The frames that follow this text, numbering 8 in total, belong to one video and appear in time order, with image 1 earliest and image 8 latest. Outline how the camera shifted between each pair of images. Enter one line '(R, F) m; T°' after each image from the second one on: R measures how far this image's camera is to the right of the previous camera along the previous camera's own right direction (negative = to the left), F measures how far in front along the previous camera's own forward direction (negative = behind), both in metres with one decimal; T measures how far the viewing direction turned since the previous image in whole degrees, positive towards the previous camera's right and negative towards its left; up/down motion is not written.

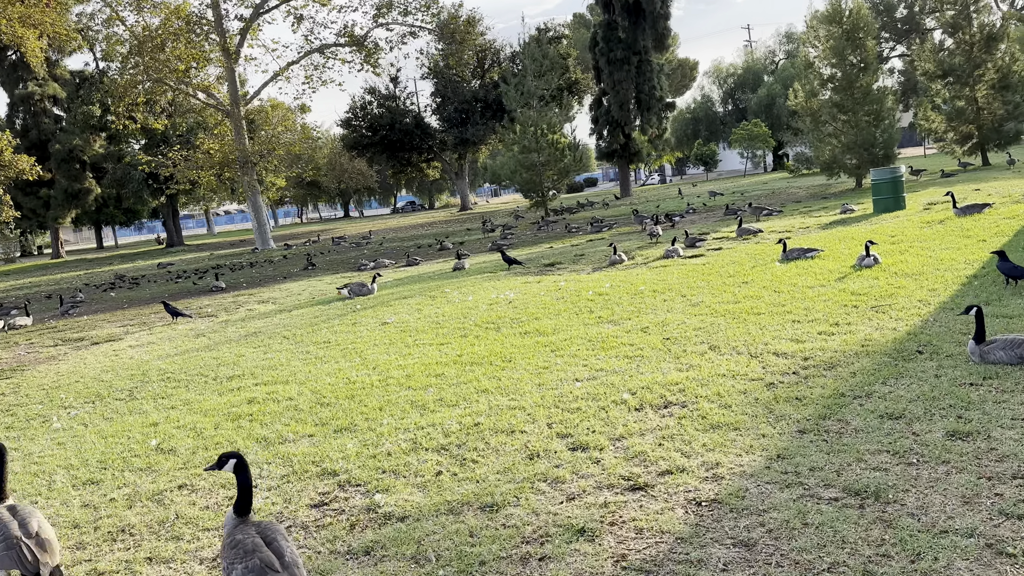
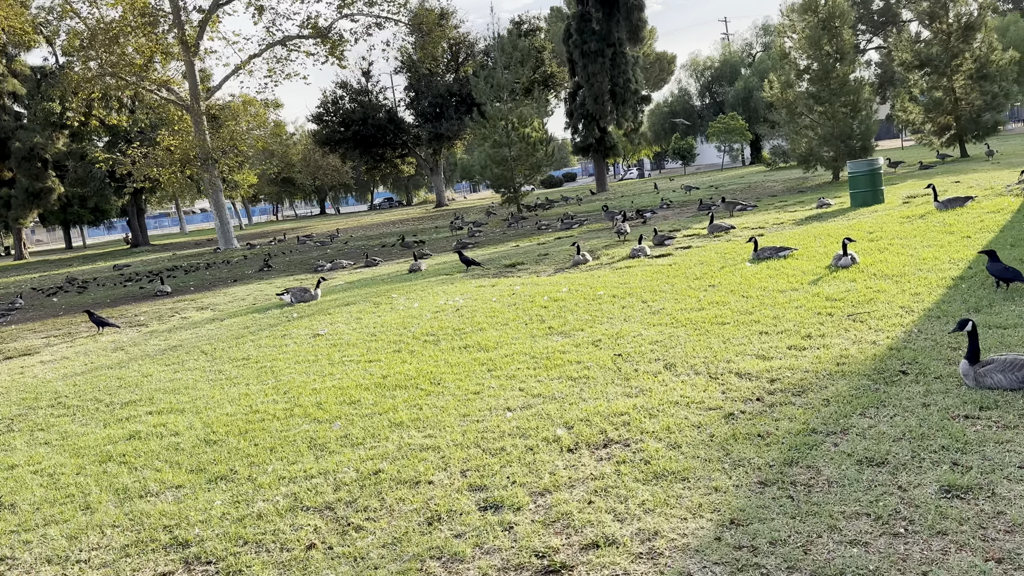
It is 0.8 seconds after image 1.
(+0.5, +1.0) m; +1°
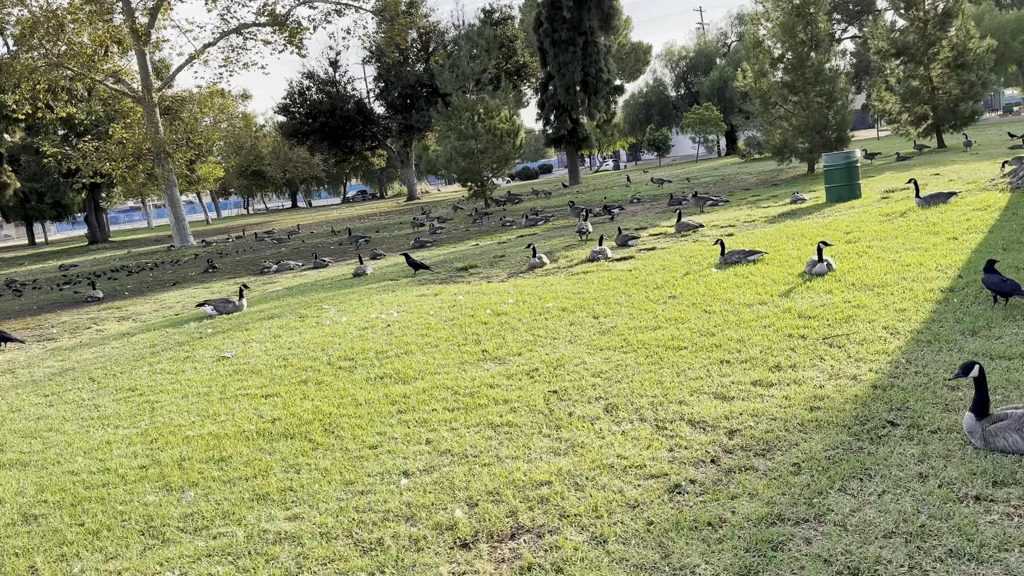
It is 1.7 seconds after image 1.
(+0.5, +1.1) m; +1°
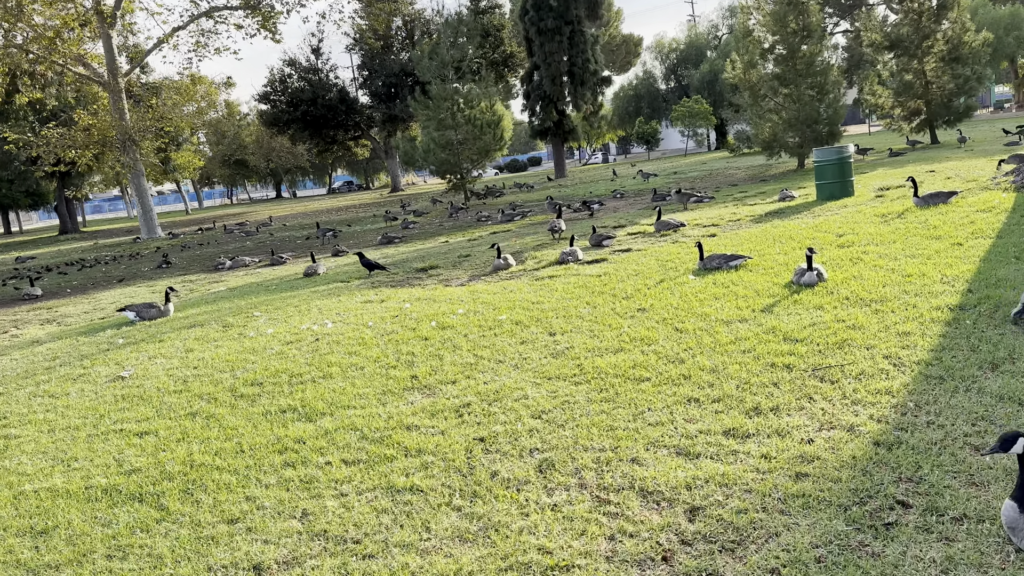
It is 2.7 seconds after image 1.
(+0.4, +1.1) m; +1°
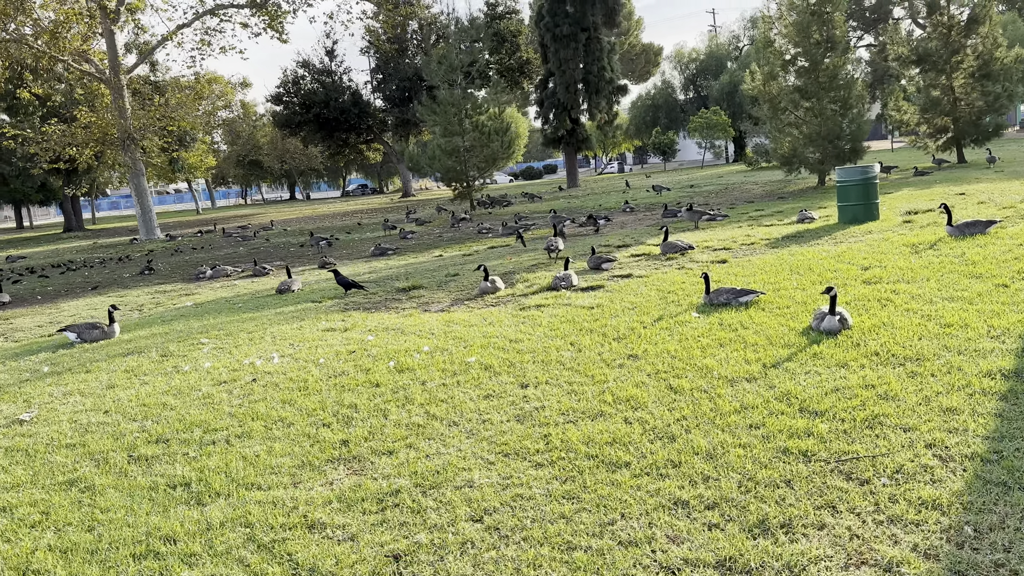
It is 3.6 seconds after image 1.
(+0.4, +1.1) m; -1°
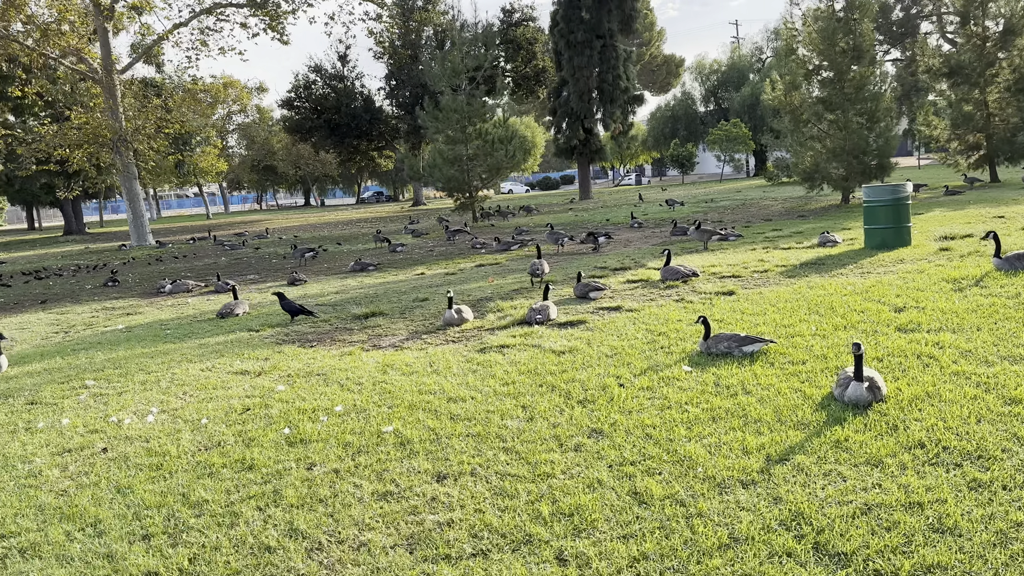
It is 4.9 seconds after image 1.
(+0.6, +1.6) m; -1°
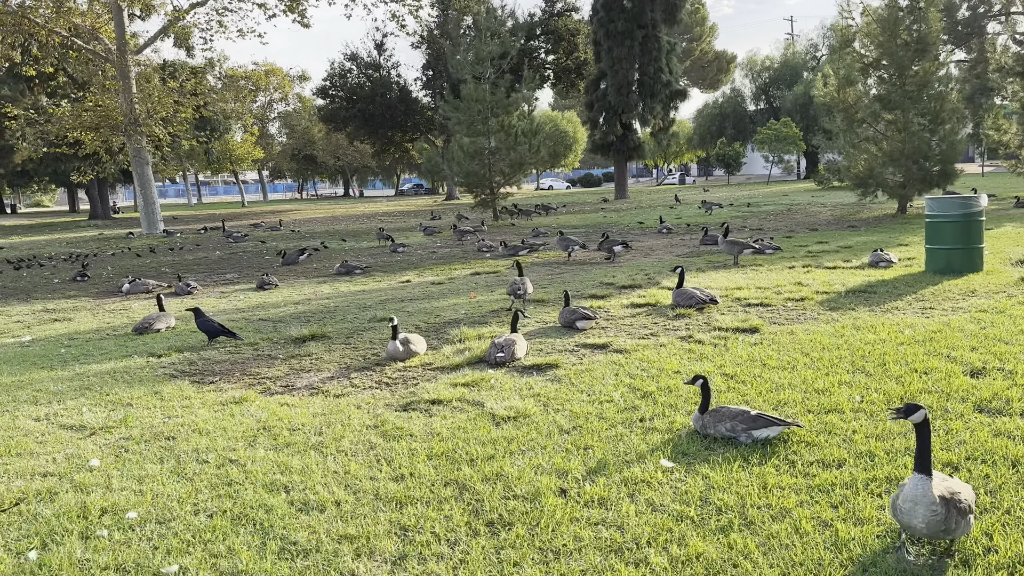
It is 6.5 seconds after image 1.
(+0.8, +2.0) m; -3°
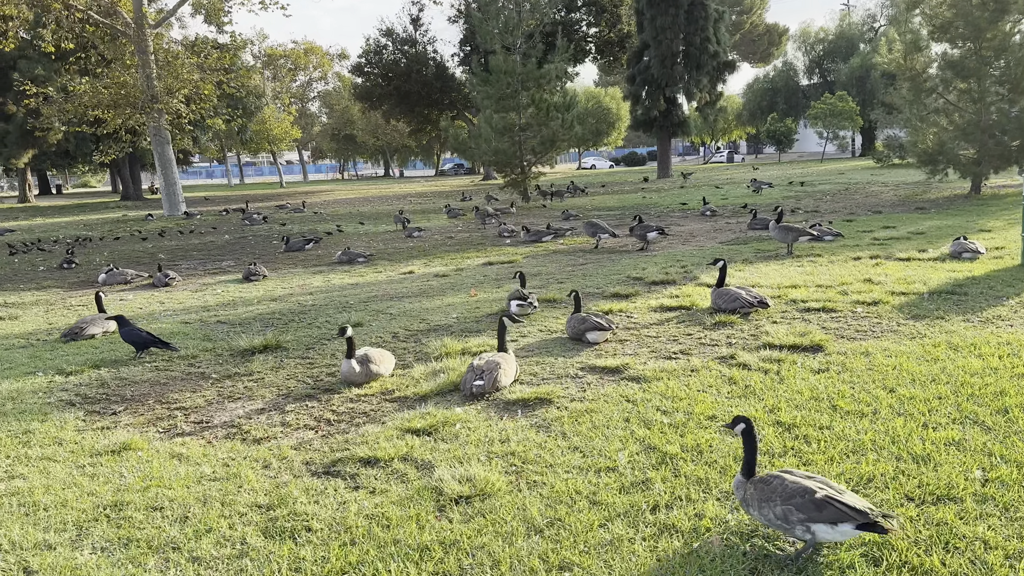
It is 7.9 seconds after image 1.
(+0.4, +1.7) m; -3°
